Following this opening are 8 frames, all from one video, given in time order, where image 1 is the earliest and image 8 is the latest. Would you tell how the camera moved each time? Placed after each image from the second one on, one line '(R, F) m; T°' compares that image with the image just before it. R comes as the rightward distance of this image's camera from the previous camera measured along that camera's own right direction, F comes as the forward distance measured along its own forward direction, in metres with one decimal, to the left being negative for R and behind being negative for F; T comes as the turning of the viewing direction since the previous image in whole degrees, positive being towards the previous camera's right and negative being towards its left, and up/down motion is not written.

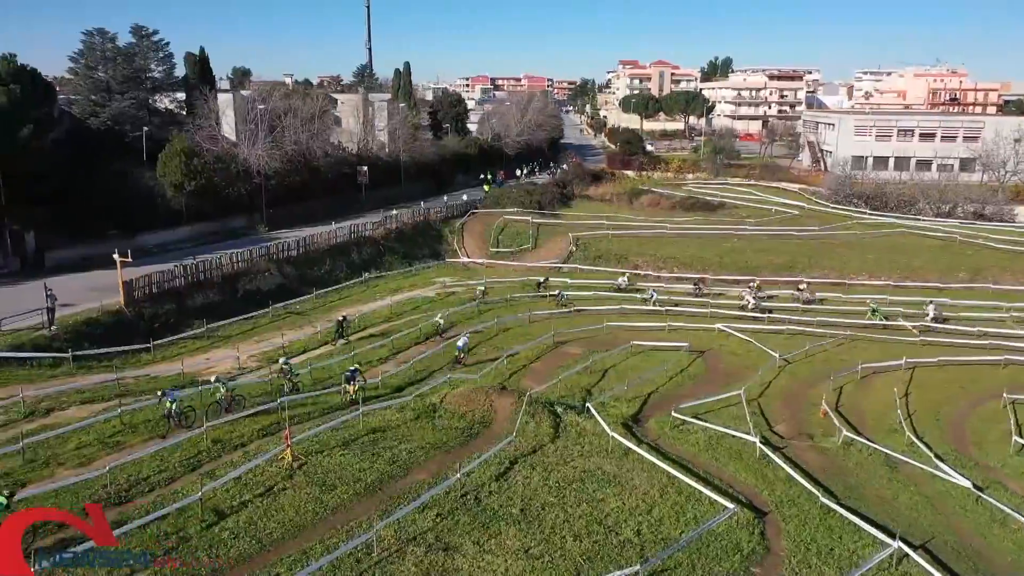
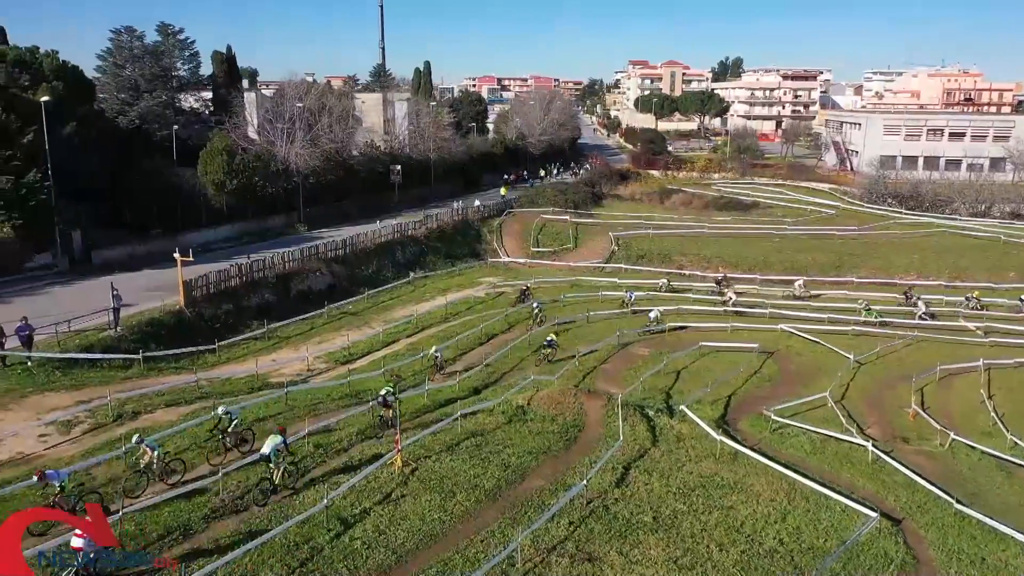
(-2.8, +0.7) m; 0°
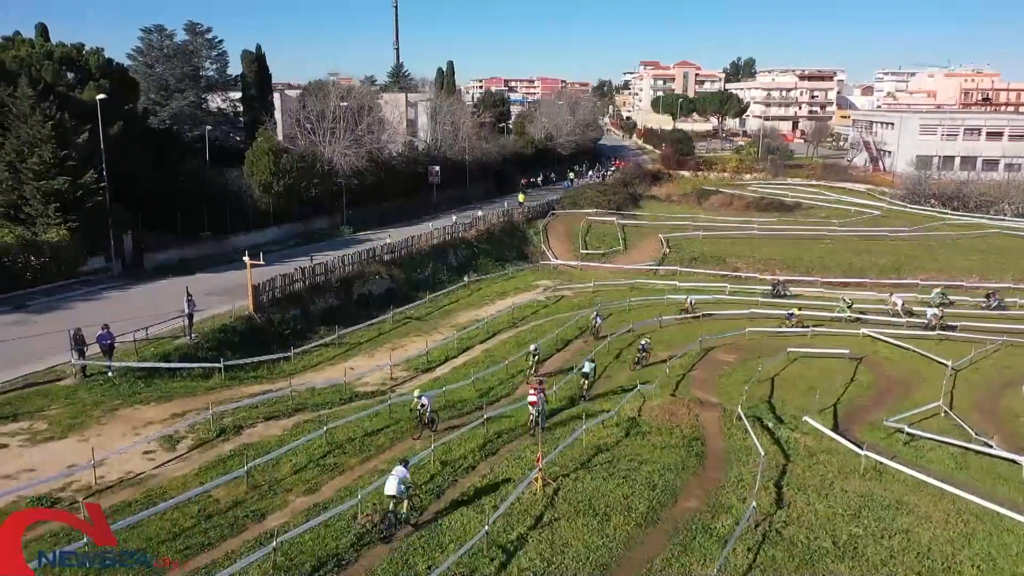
(-3.3, +1.4) m; 0°
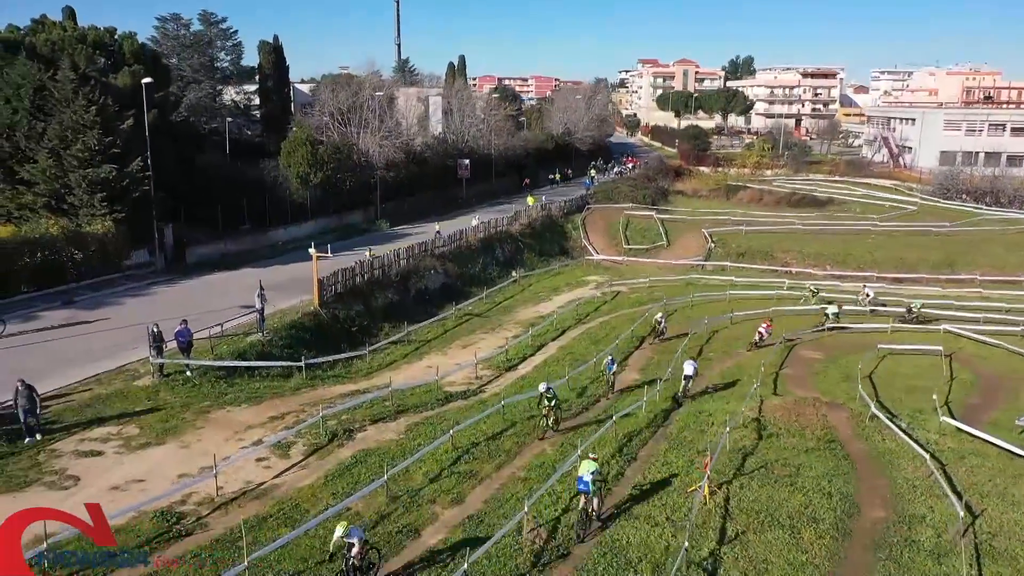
(-3.6, +1.8) m; +1°
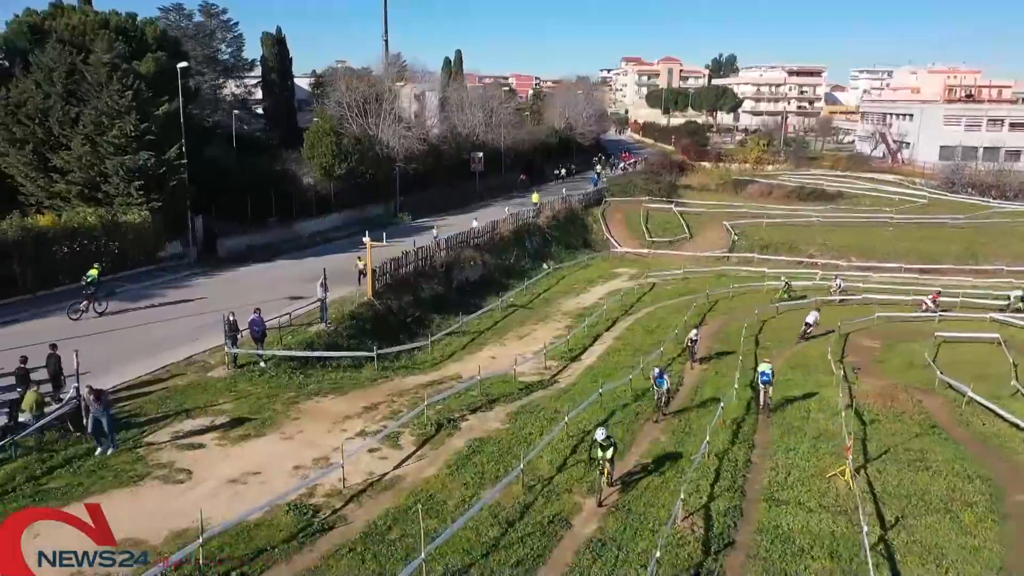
(-3.1, +0.8) m; +2°
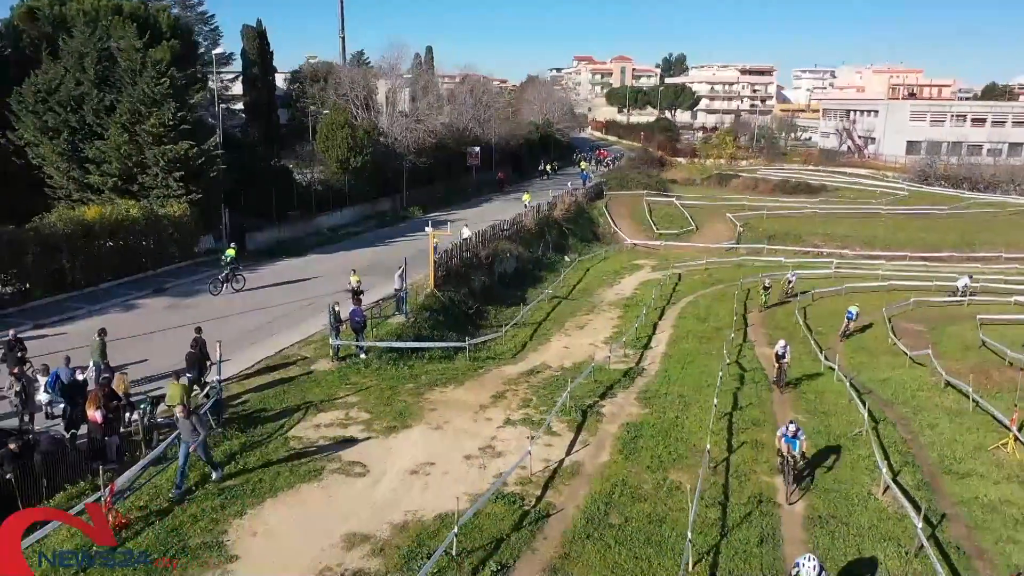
(-4.3, +0.6) m; +4°
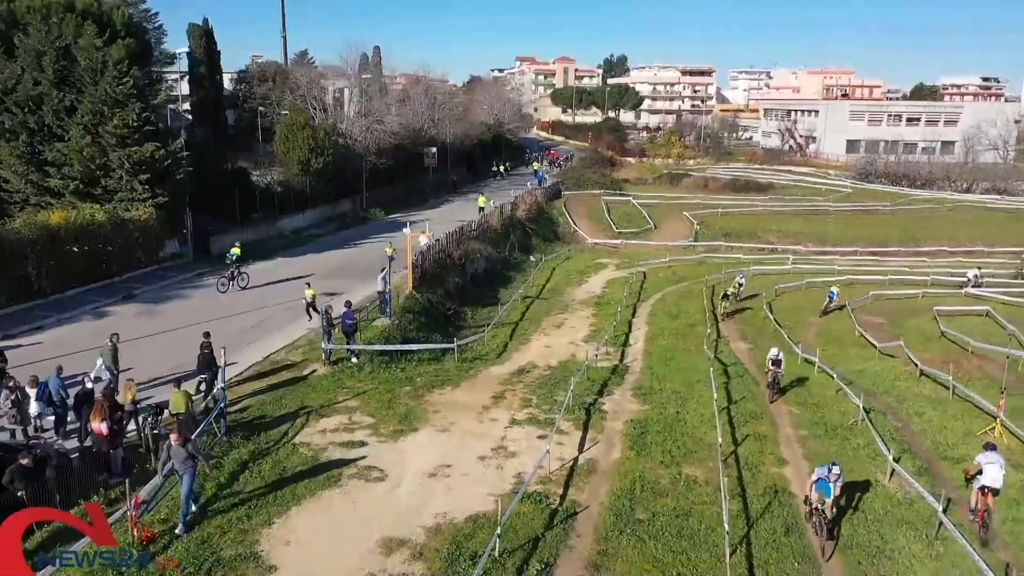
(-1.3, 0.0) m; +4°
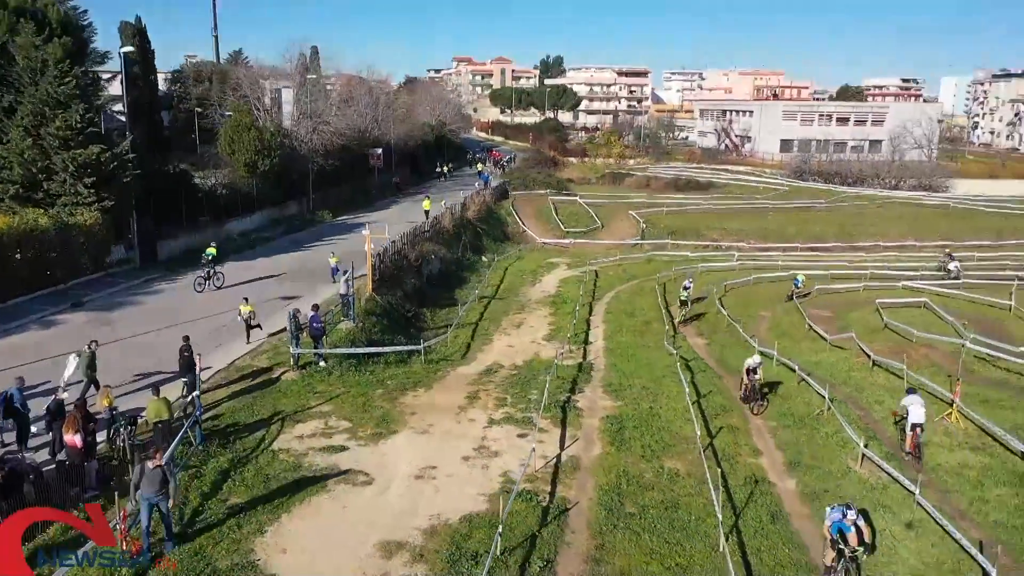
(-0.8, 0.0) m; +4°
